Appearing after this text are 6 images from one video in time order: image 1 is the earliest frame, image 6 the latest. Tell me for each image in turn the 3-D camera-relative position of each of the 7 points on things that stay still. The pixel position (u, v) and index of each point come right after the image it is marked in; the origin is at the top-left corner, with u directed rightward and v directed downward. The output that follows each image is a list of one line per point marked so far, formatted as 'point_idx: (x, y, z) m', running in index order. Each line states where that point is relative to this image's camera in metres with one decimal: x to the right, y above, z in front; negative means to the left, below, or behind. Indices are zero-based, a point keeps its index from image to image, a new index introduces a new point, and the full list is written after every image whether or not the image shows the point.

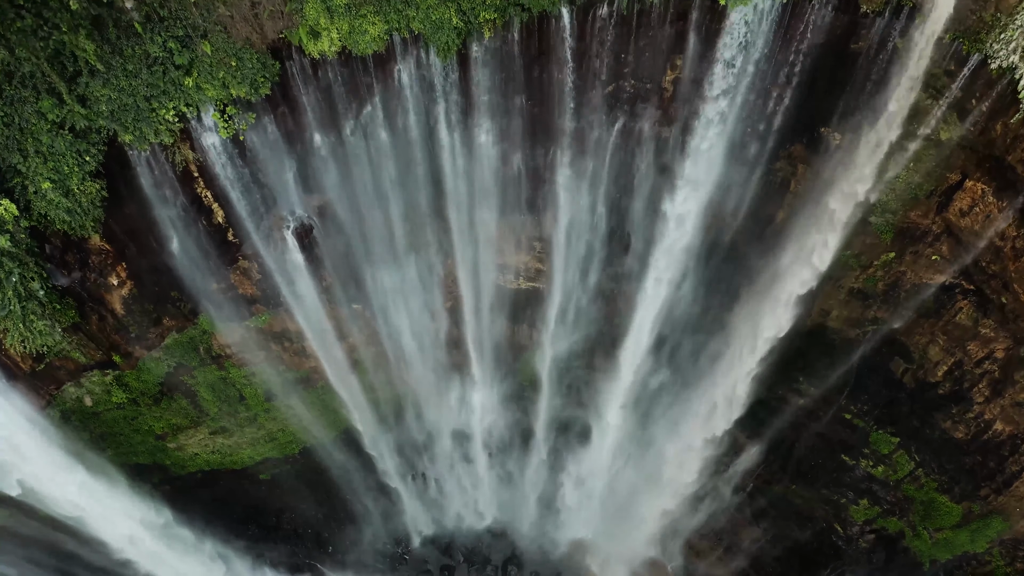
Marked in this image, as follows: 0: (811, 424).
0: (+6.4, -3.0, +13.1) m
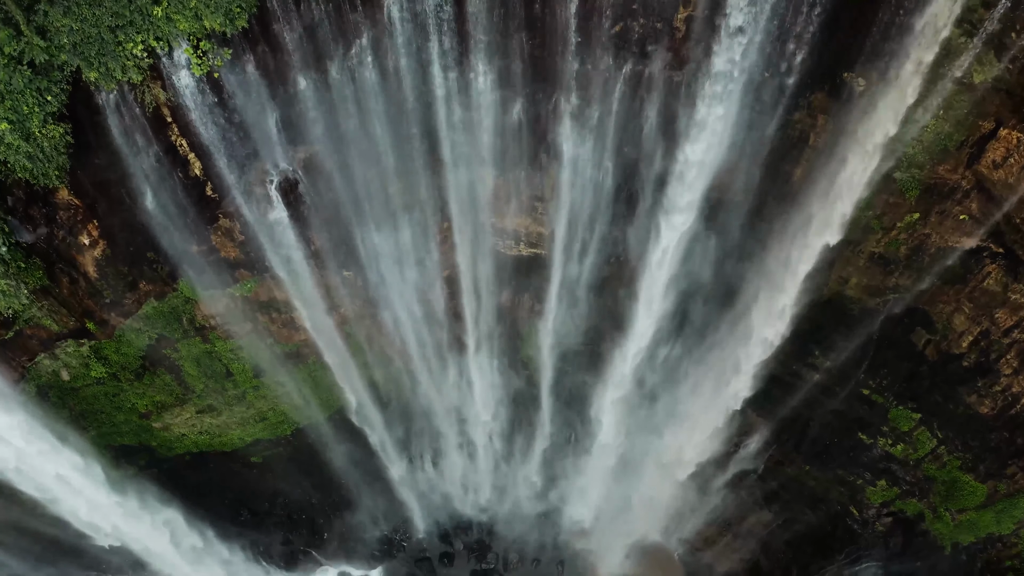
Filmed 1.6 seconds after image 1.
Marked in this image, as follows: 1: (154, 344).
0: (+6.4, -2.3, +12.4) m
1: (-6.5, -1.1, +11.1) m
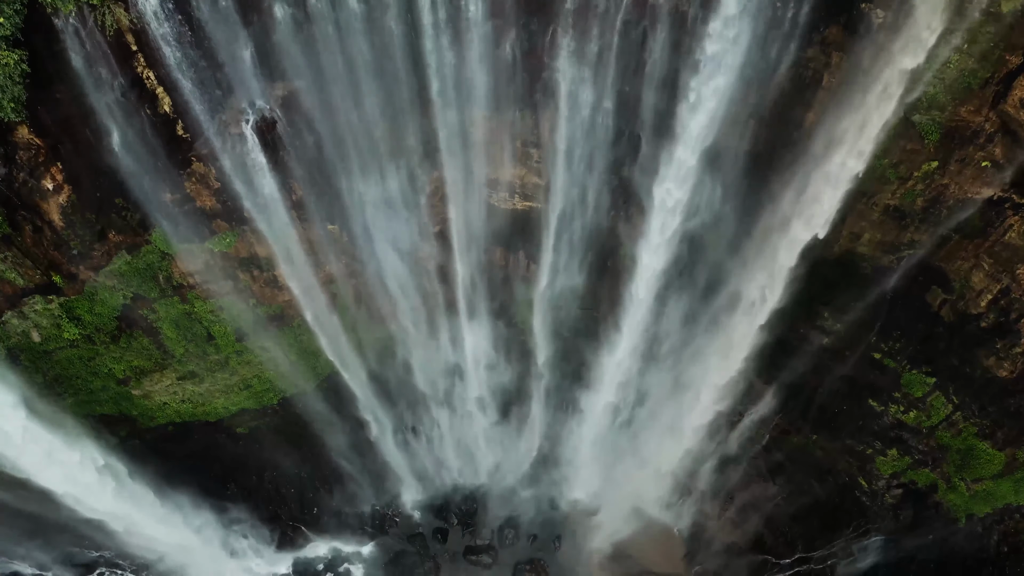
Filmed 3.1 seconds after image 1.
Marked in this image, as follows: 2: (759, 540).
0: (+6.3, -1.5, +11.9) m
1: (-6.6, -0.3, +10.5) m
2: (+5.6, -5.7, +13.8) m
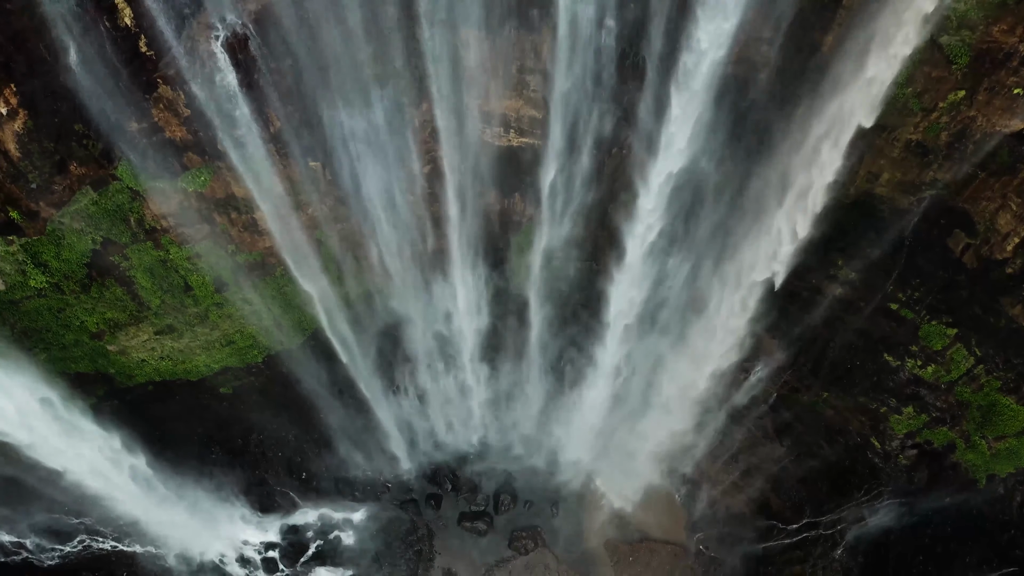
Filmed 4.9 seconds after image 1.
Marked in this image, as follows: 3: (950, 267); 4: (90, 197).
0: (+6.2, -0.6, +11.2) m
1: (-6.7, +0.6, +9.9) m
2: (+5.5, -4.7, +13.3) m
3: (+7.2, +0.4, +9.9) m
4: (-6.4, +1.4, +9.3) m
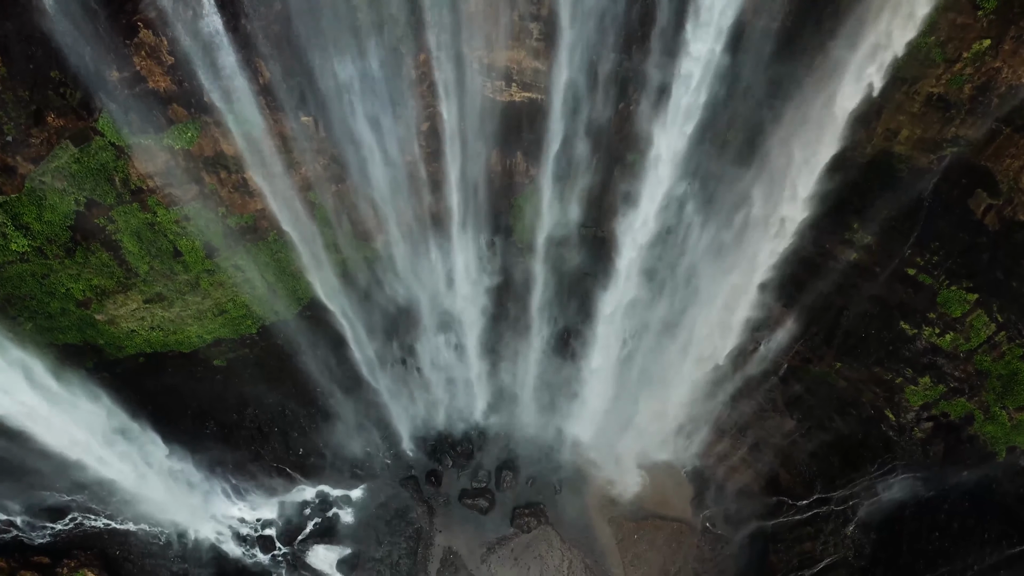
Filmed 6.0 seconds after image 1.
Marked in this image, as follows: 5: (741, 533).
0: (+6.3, +0.1, +10.8) m
1: (-6.7, +1.2, +9.5) m
2: (+5.5, -4.0, +12.9) m
3: (+7.2, +1.0, +9.5) m
4: (-6.4, +1.9, +8.8) m
5: (+5.0, -5.3, +13.2) m
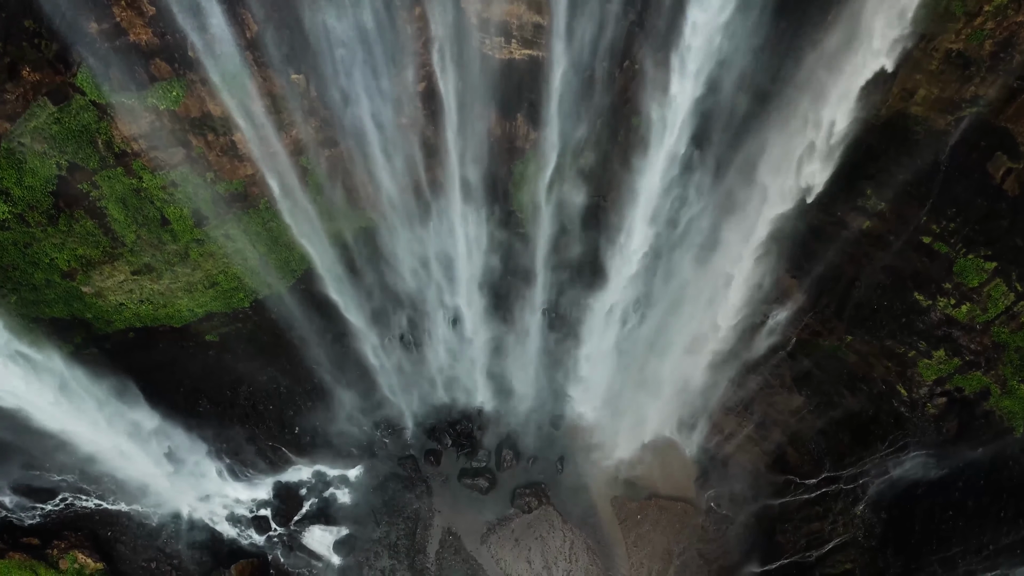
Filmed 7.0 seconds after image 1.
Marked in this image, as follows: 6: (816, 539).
0: (+6.3, +0.6, +10.4) m
1: (-6.7, +1.7, +9.1) m
2: (+5.6, -3.5, +12.6) m
3: (+7.2, +1.5, +9.1) m
4: (-6.4, +2.4, +8.5) m
5: (+5.0, -4.7, +12.9) m
6: (+6.0, -4.9, +11.9) m
